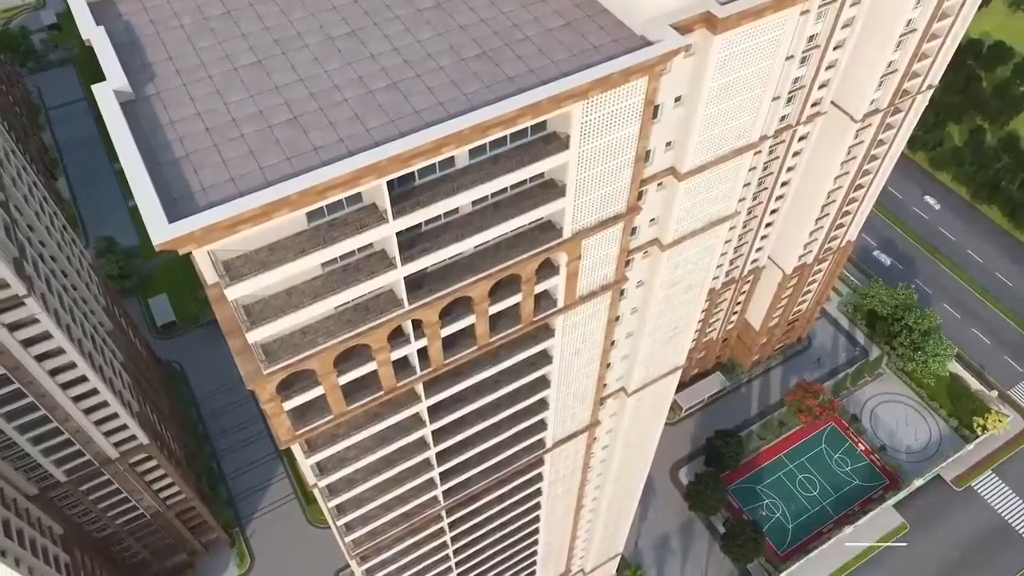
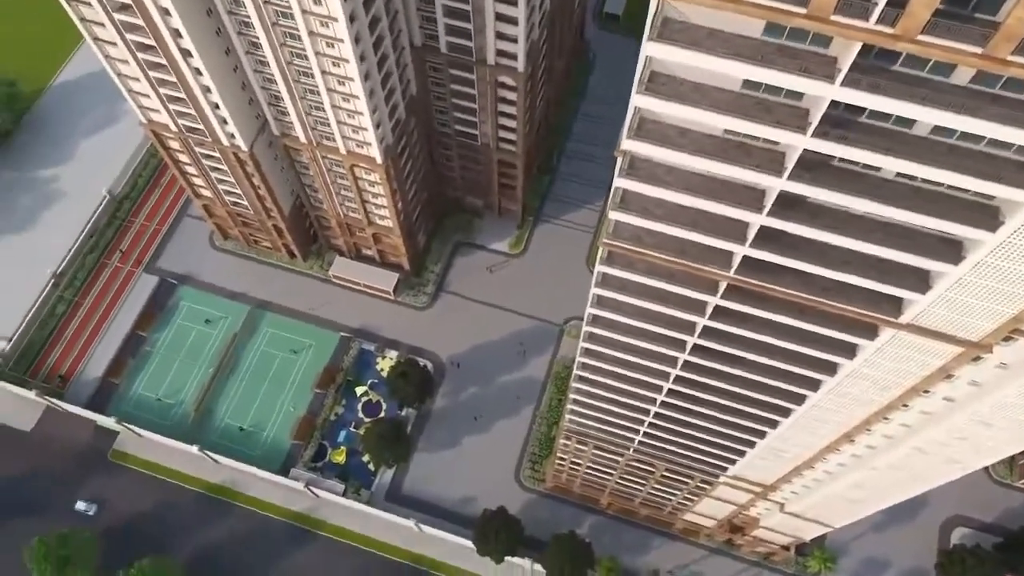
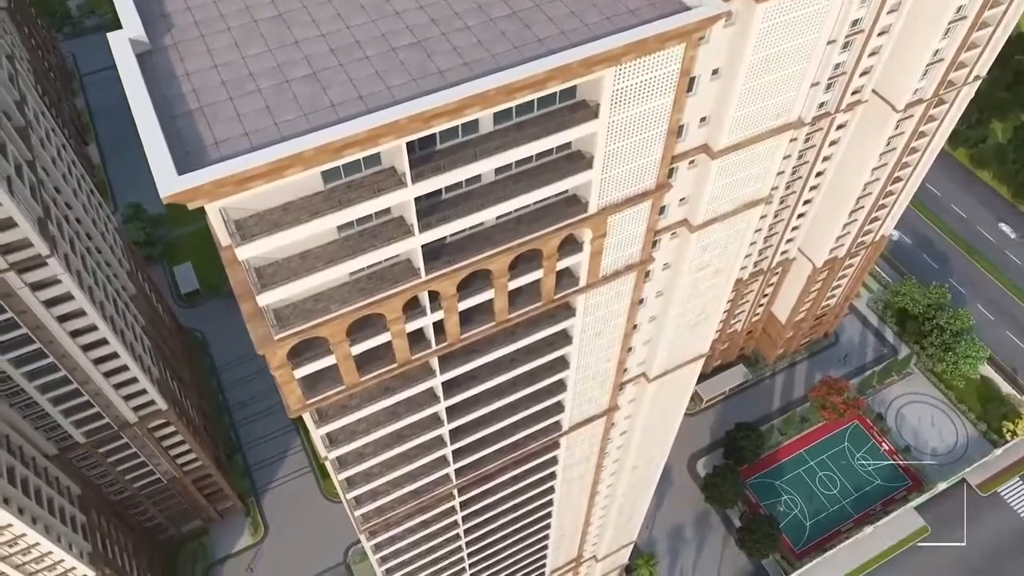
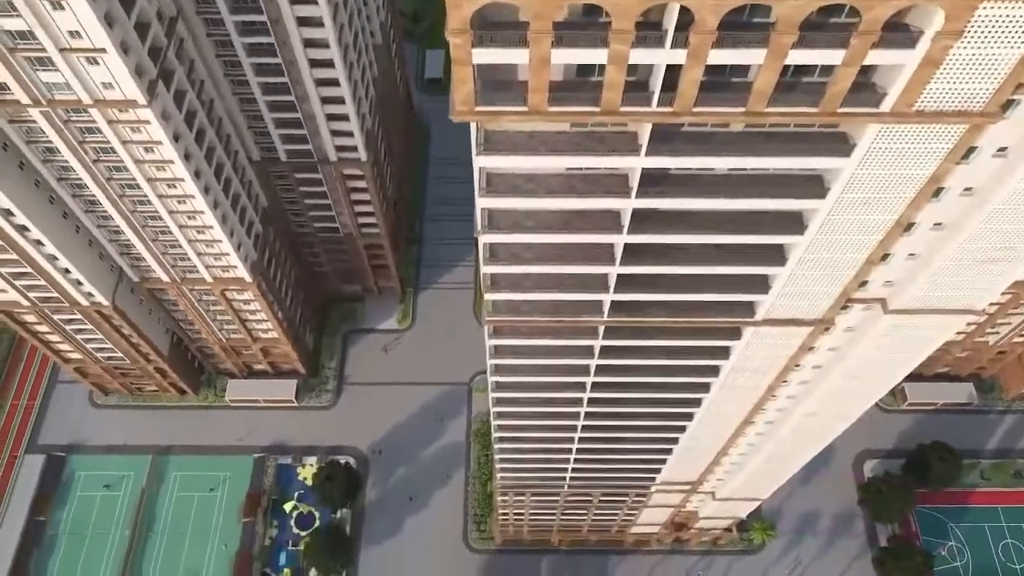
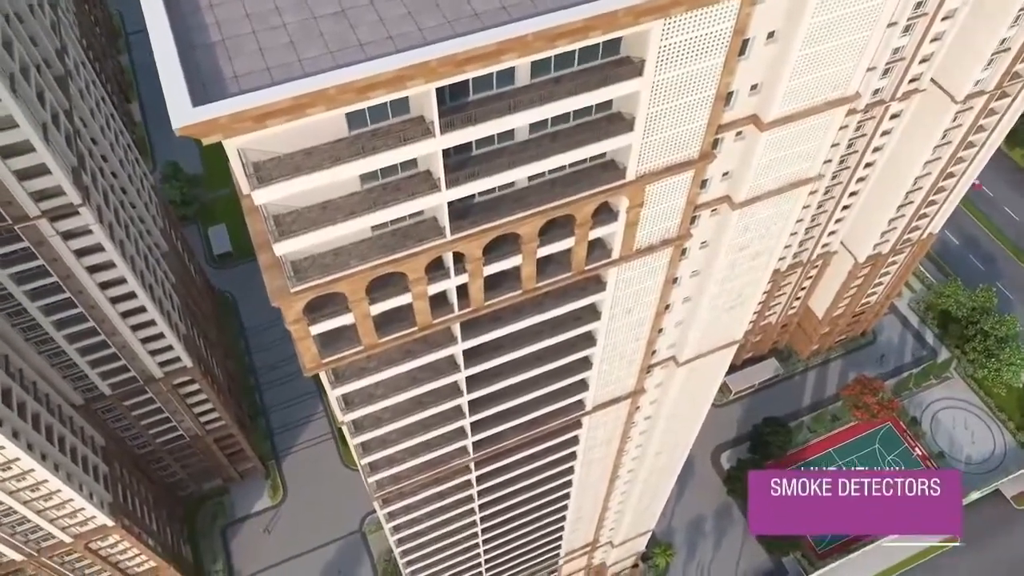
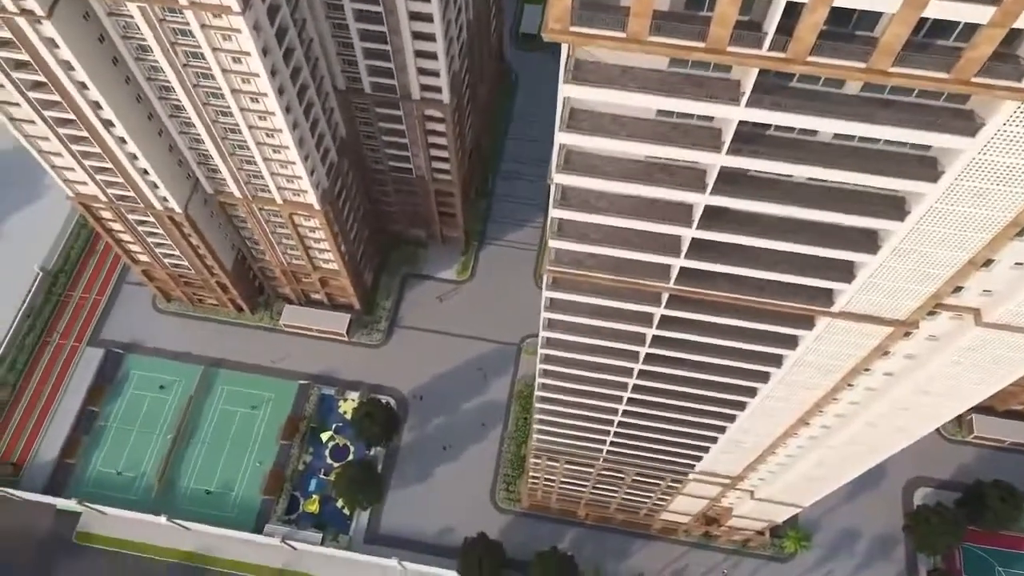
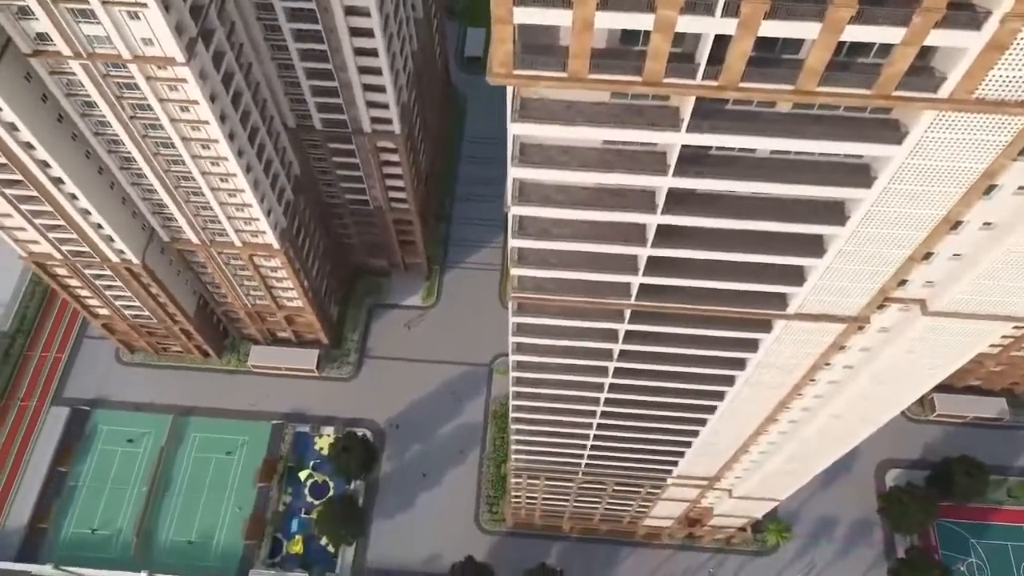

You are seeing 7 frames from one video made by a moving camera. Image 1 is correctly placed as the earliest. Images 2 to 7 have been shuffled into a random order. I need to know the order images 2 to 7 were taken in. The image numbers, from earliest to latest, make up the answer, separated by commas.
3, 5, 4, 7, 6, 2
